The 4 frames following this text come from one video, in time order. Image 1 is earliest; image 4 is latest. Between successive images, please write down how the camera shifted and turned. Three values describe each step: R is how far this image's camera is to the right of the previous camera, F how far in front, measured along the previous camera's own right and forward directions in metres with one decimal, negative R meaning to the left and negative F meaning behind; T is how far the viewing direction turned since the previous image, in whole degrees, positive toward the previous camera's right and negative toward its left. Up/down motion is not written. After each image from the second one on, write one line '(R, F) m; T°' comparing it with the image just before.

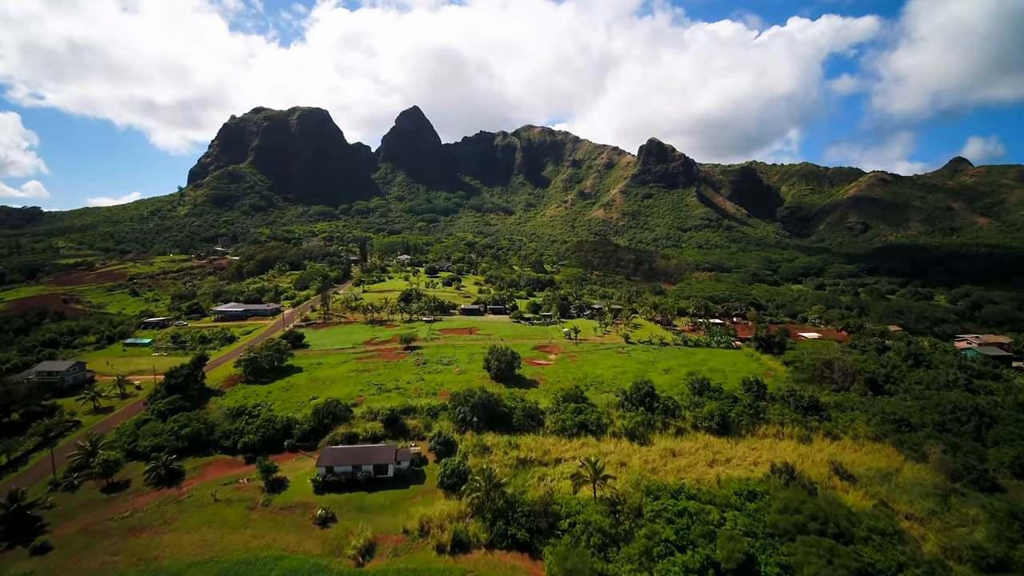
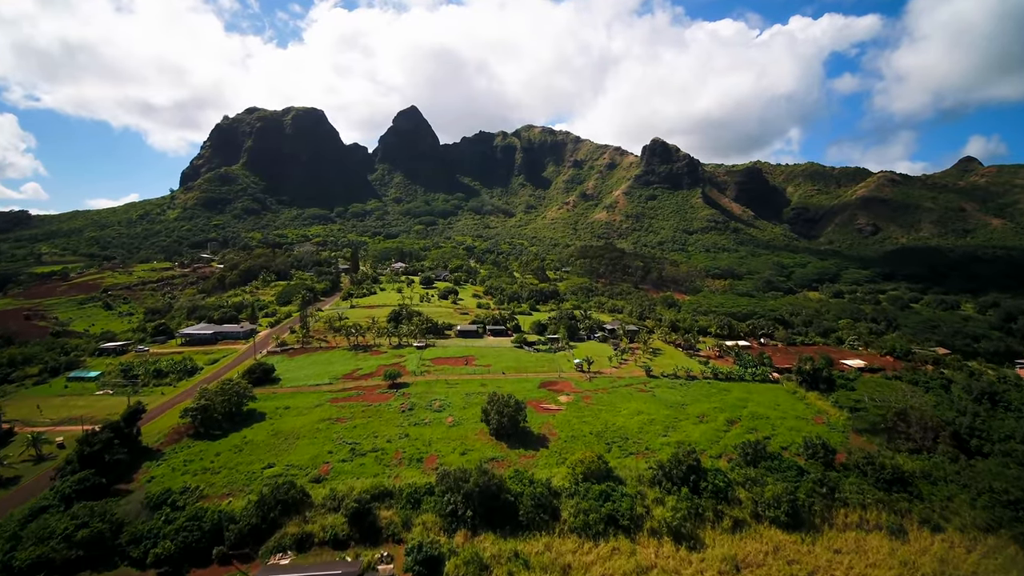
(-0.4, +11.2) m; 0°
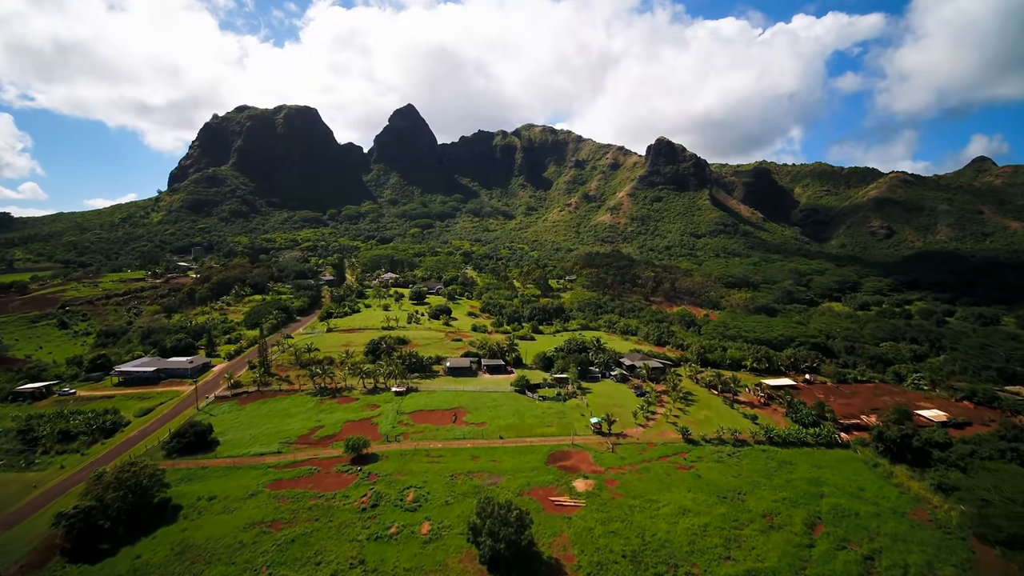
(0.0, +15.1) m; 0°
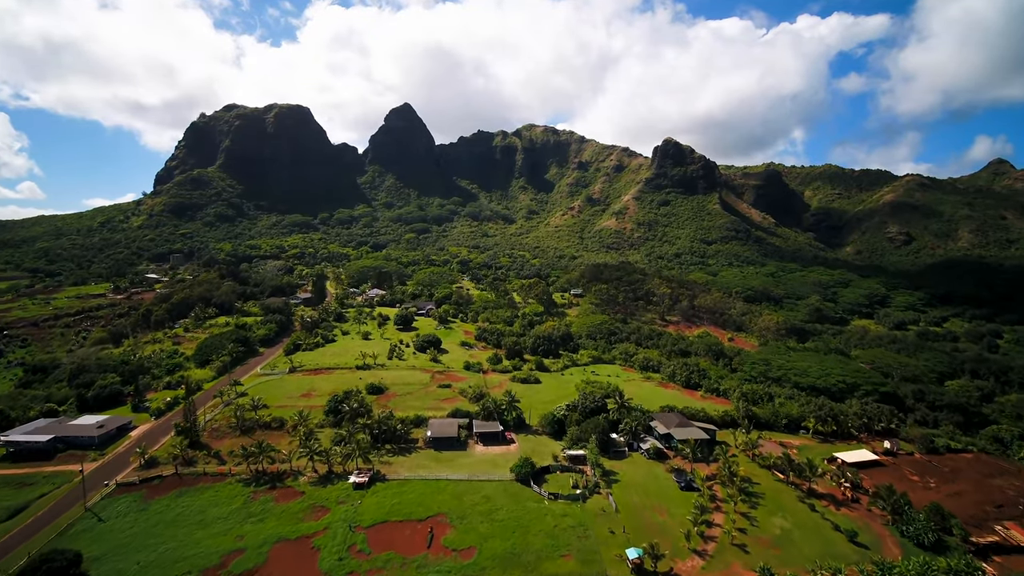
(0.0, +17.7) m; 0°
